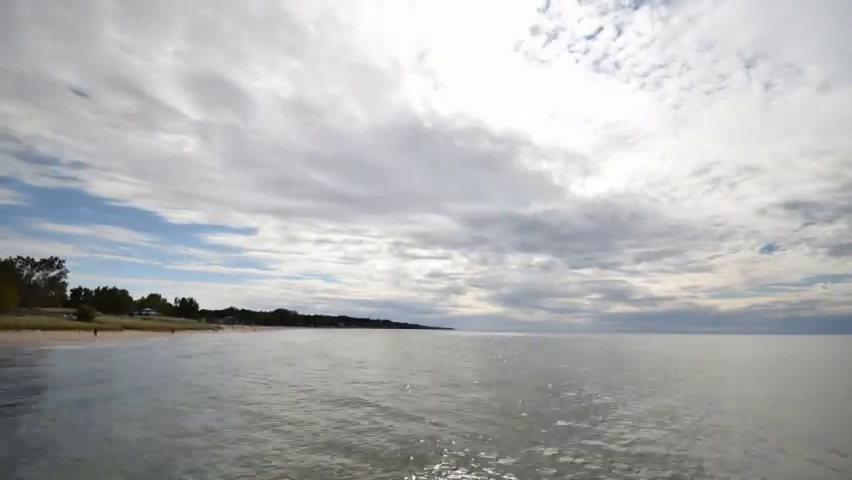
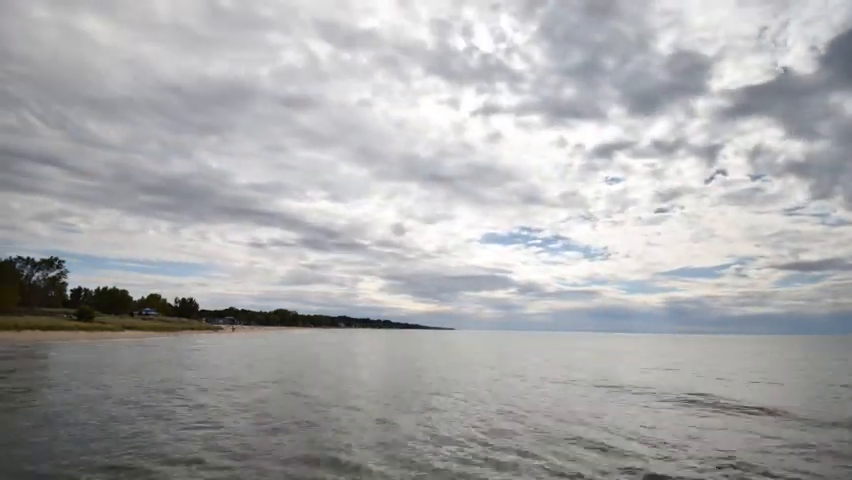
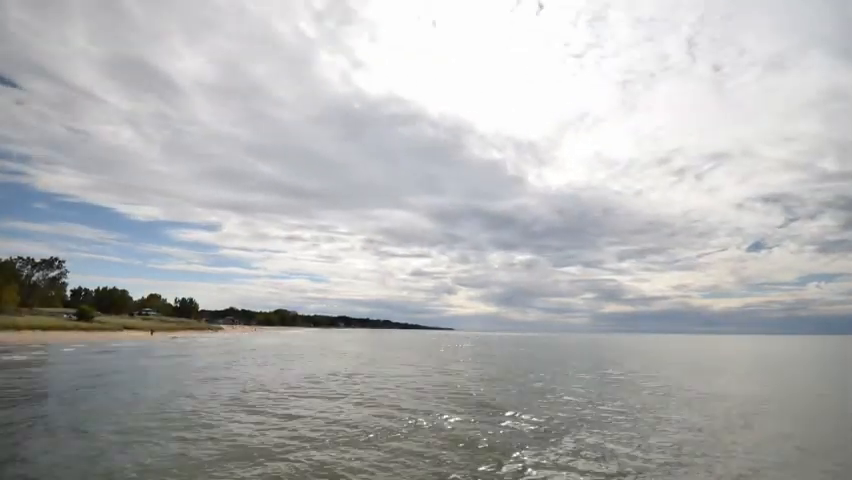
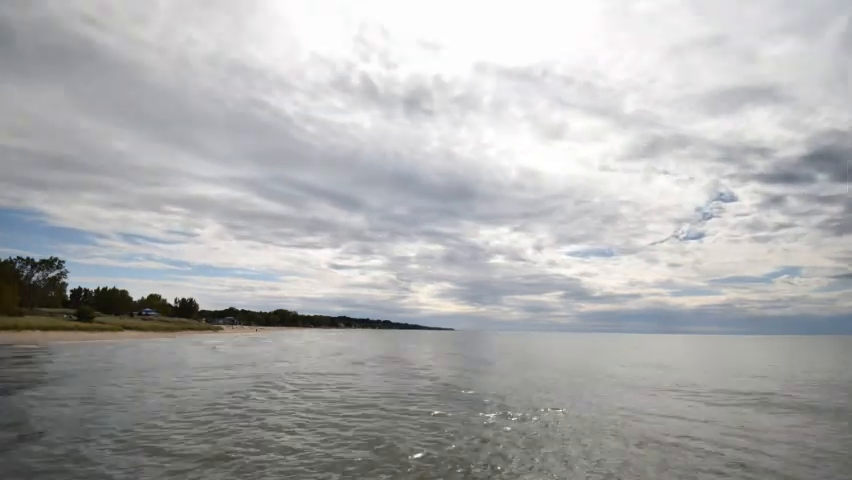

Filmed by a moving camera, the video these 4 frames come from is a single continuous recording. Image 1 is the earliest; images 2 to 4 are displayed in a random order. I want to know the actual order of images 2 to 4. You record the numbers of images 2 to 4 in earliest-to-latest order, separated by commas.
3, 4, 2
